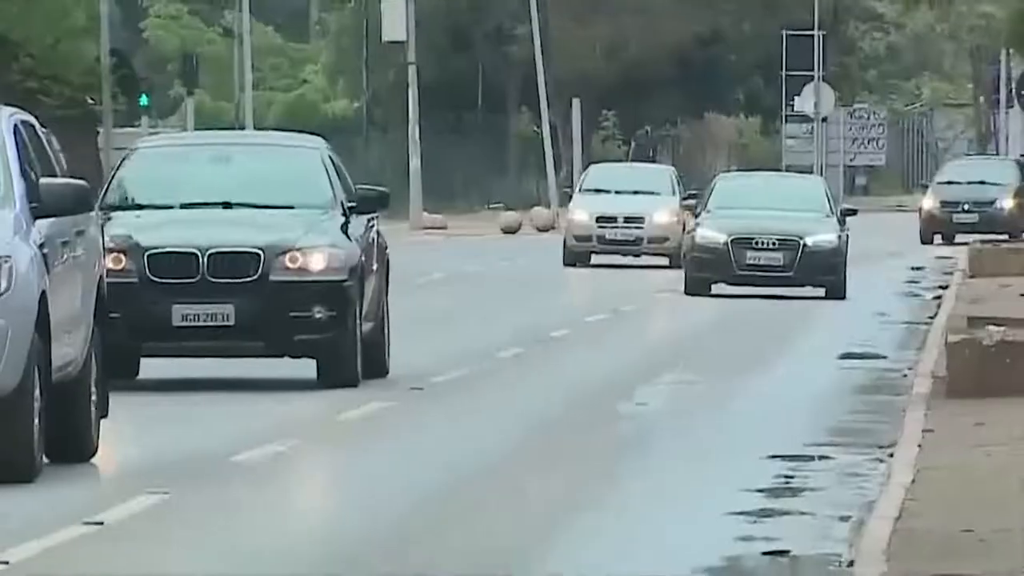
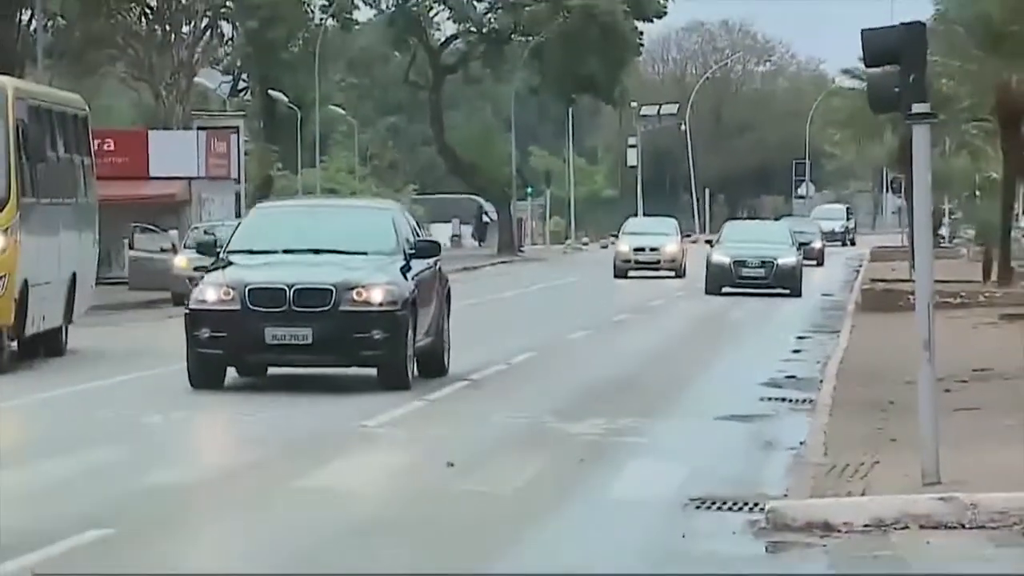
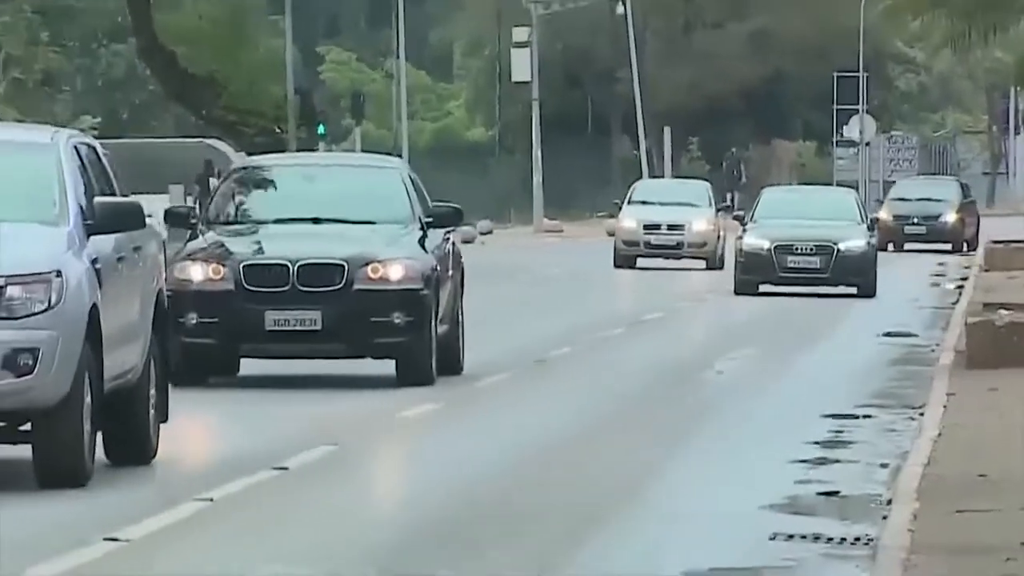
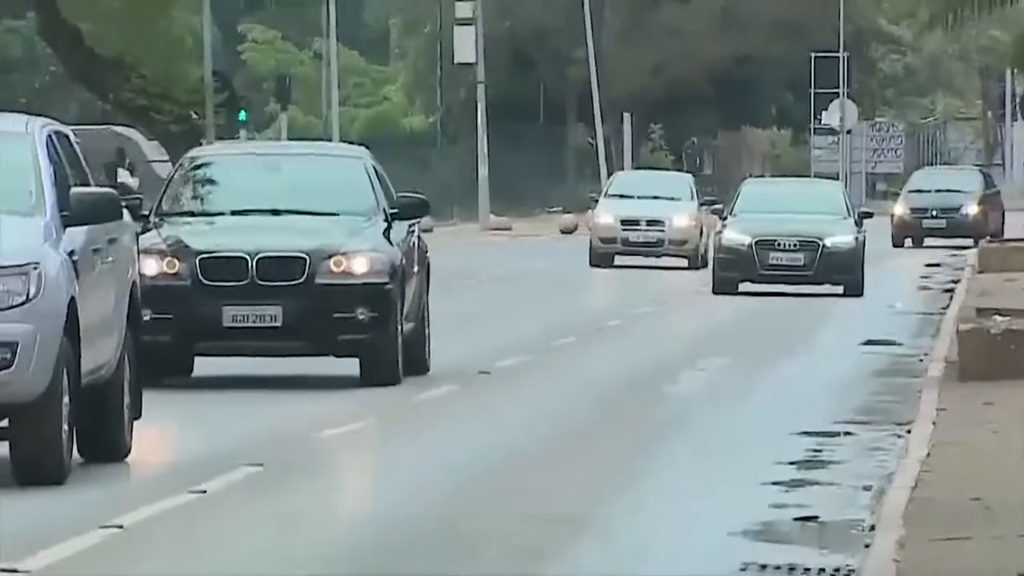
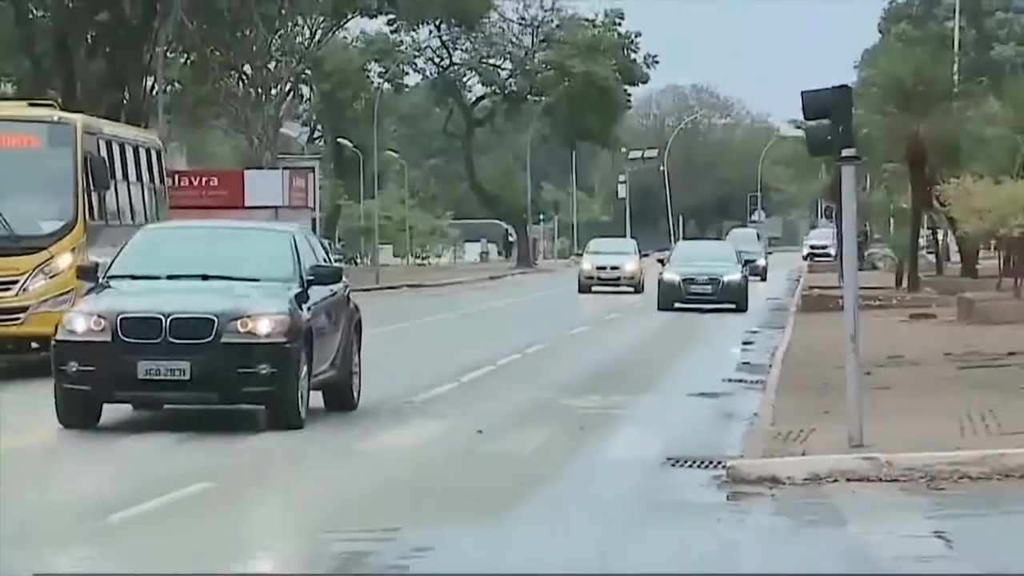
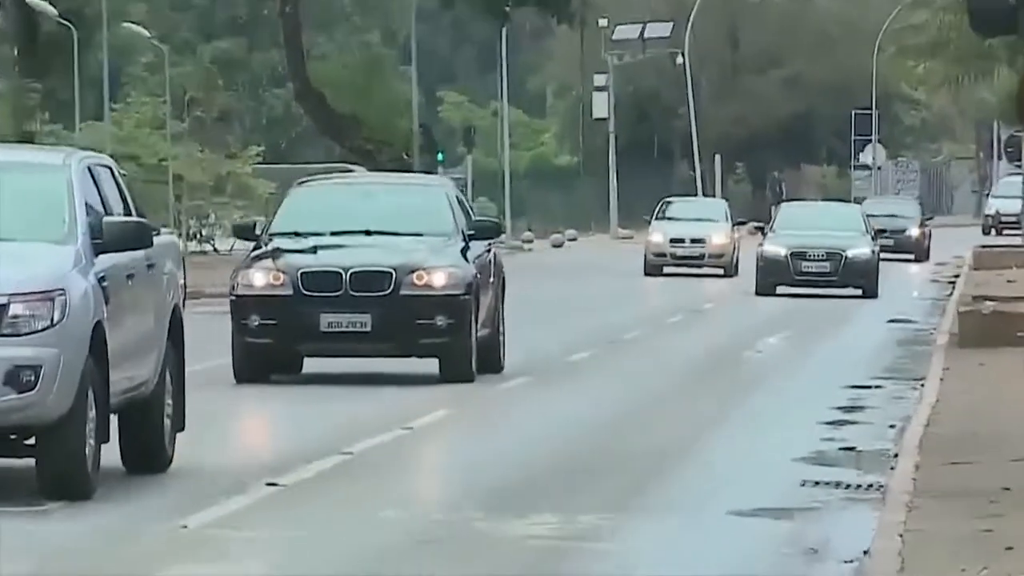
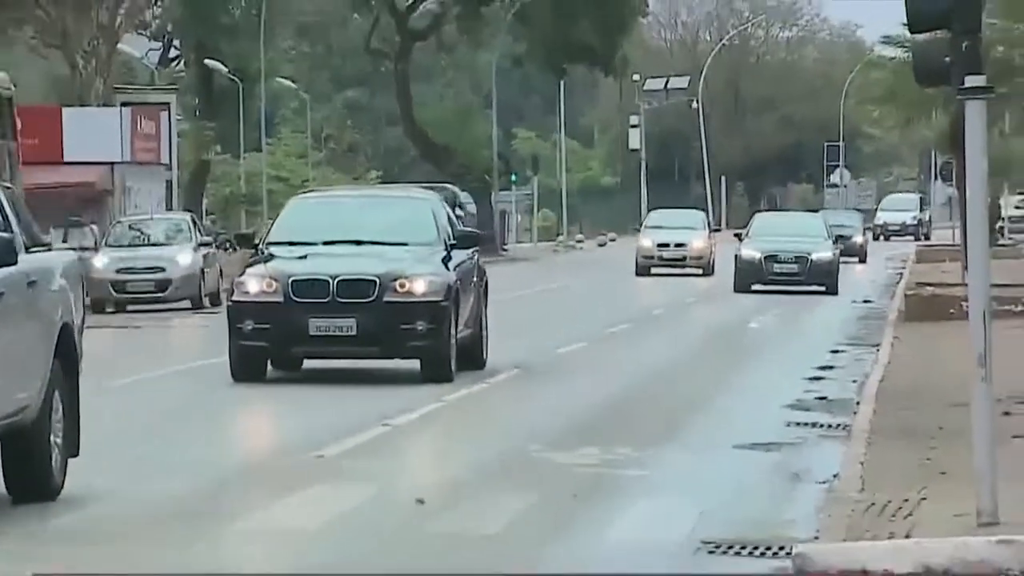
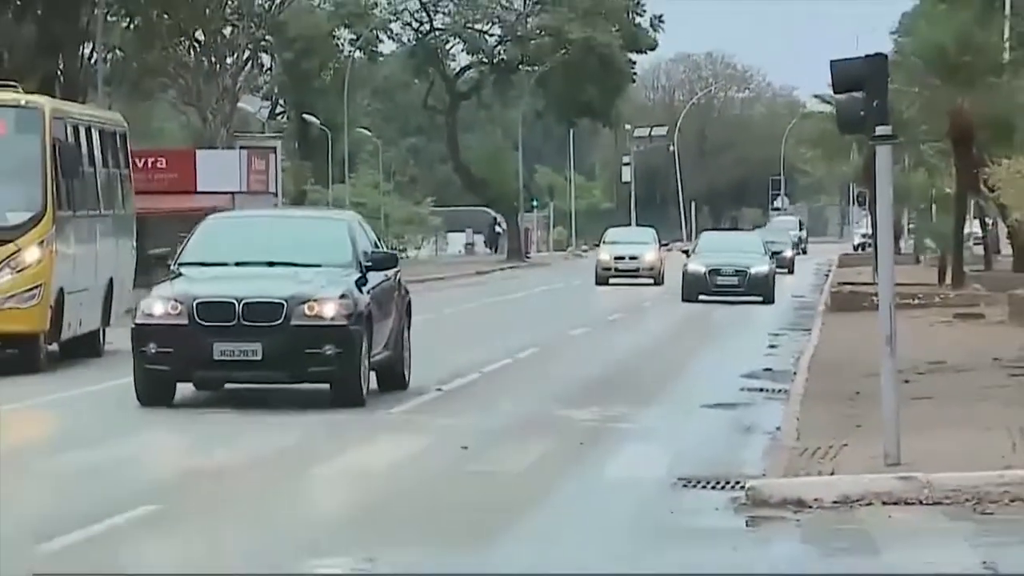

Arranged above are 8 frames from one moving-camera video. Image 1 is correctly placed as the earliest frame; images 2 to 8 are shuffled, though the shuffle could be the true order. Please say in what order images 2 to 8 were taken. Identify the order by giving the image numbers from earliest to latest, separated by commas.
4, 3, 6, 7, 2, 8, 5
